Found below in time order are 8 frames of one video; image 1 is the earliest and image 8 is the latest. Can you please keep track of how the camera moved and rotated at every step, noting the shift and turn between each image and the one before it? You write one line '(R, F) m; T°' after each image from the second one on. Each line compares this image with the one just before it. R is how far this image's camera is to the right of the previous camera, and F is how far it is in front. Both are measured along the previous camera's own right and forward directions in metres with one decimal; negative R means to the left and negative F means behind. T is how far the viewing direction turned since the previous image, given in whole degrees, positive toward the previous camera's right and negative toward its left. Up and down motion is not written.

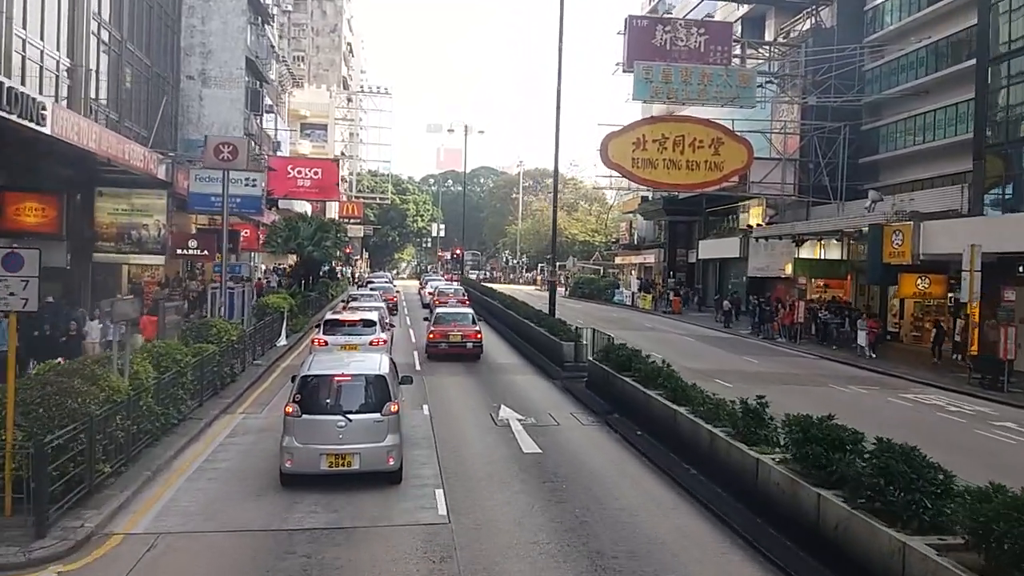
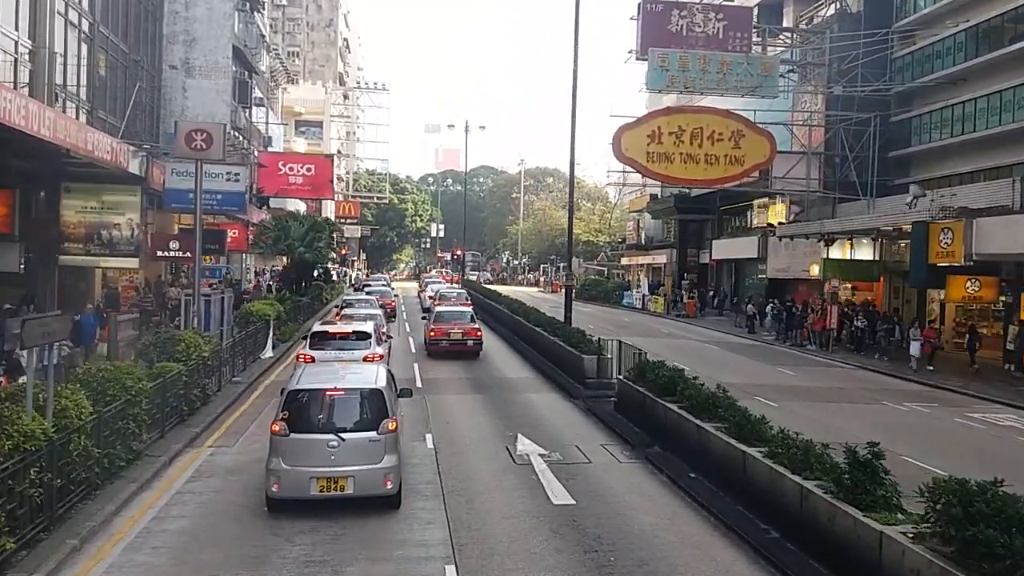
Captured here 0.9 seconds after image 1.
(-0.4, +2.6) m; 0°
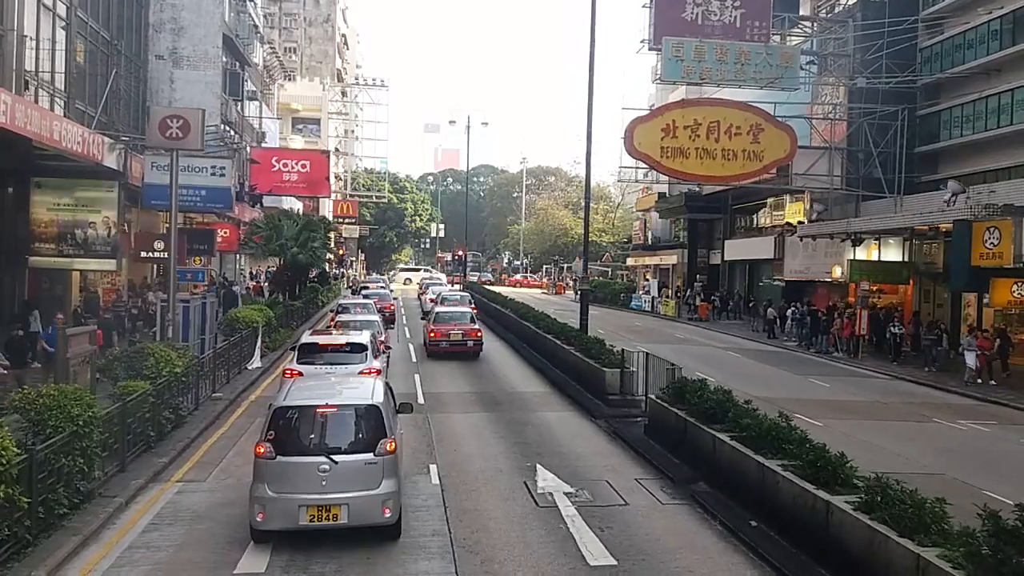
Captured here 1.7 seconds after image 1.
(-0.3, +2.0) m; 0°
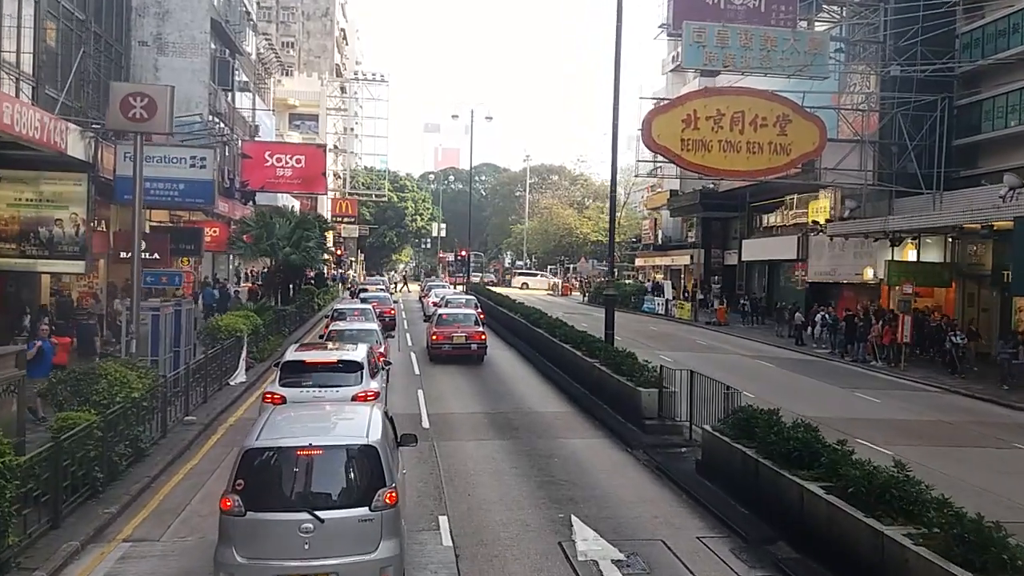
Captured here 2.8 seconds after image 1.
(-0.4, +2.4) m; 0°
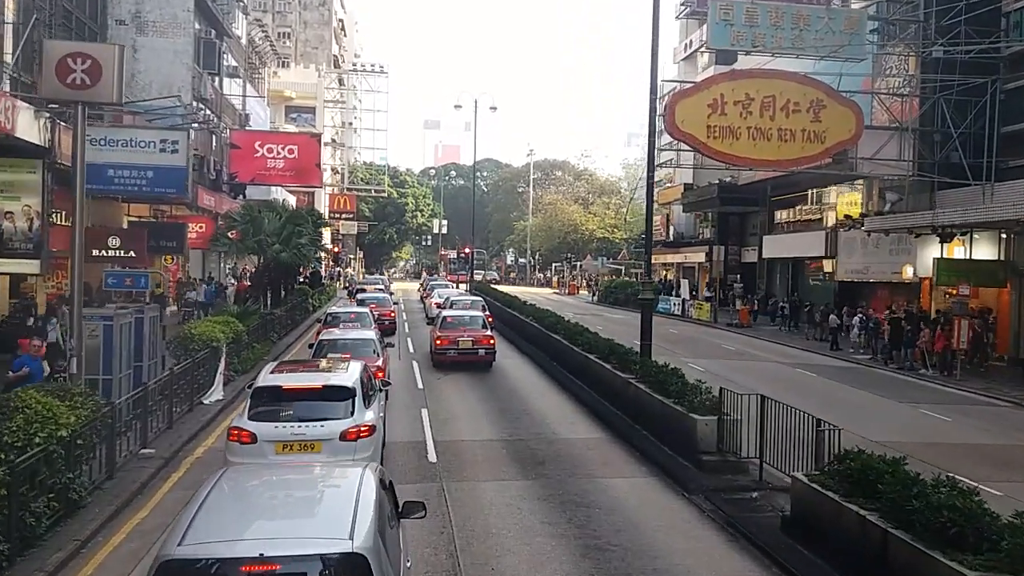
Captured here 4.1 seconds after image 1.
(-0.4, +2.6) m; 0°
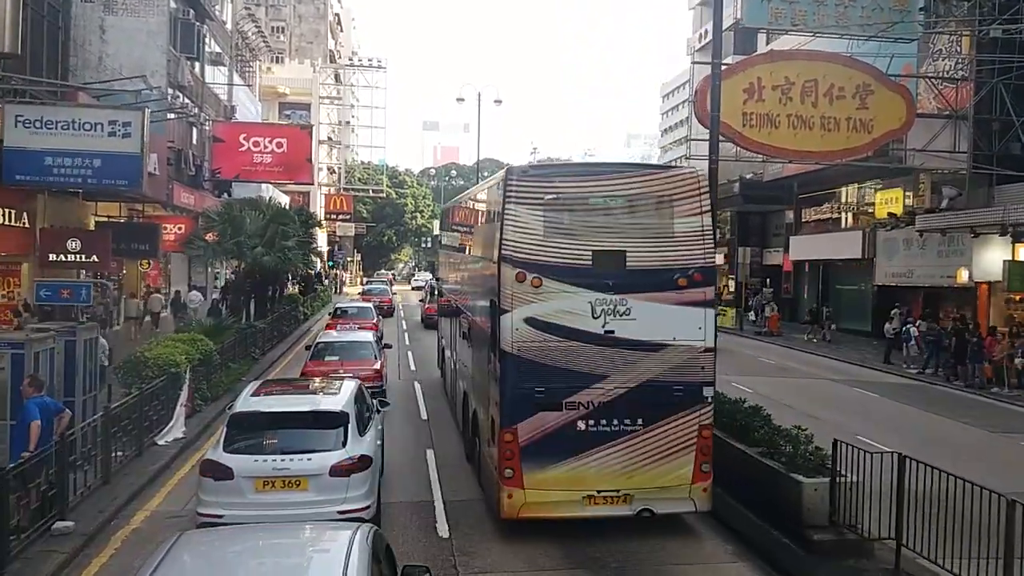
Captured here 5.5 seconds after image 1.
(-0.4, +3.1) m; 0°
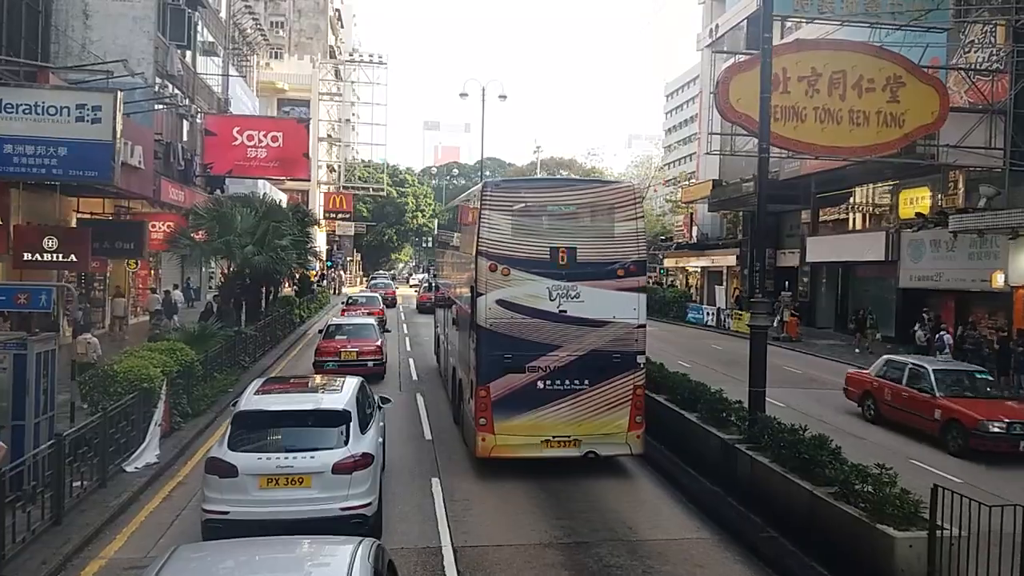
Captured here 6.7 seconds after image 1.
(-0.3, +1.6) m; 0°
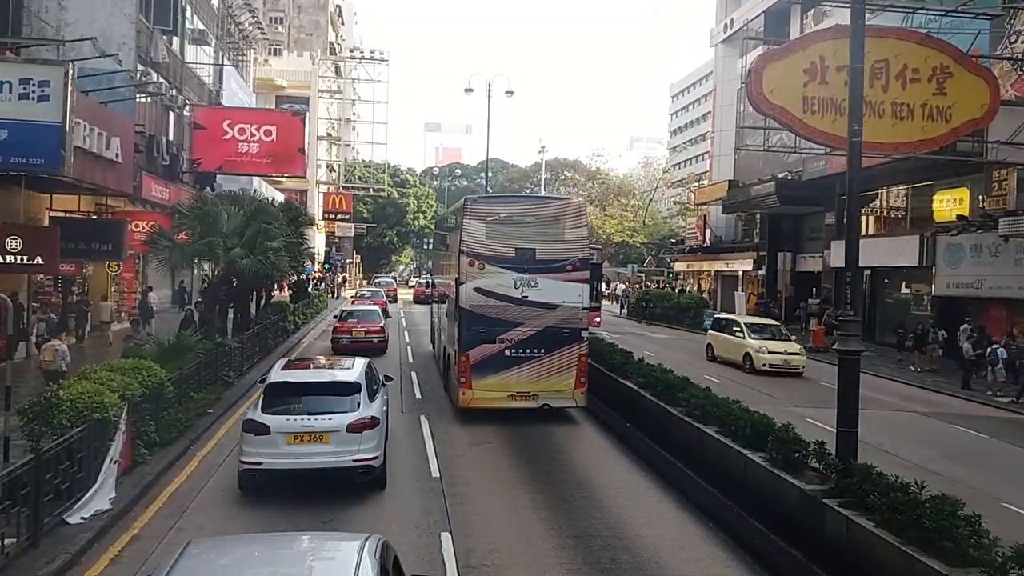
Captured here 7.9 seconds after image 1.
(-0.3, +2.1) m; 0°
